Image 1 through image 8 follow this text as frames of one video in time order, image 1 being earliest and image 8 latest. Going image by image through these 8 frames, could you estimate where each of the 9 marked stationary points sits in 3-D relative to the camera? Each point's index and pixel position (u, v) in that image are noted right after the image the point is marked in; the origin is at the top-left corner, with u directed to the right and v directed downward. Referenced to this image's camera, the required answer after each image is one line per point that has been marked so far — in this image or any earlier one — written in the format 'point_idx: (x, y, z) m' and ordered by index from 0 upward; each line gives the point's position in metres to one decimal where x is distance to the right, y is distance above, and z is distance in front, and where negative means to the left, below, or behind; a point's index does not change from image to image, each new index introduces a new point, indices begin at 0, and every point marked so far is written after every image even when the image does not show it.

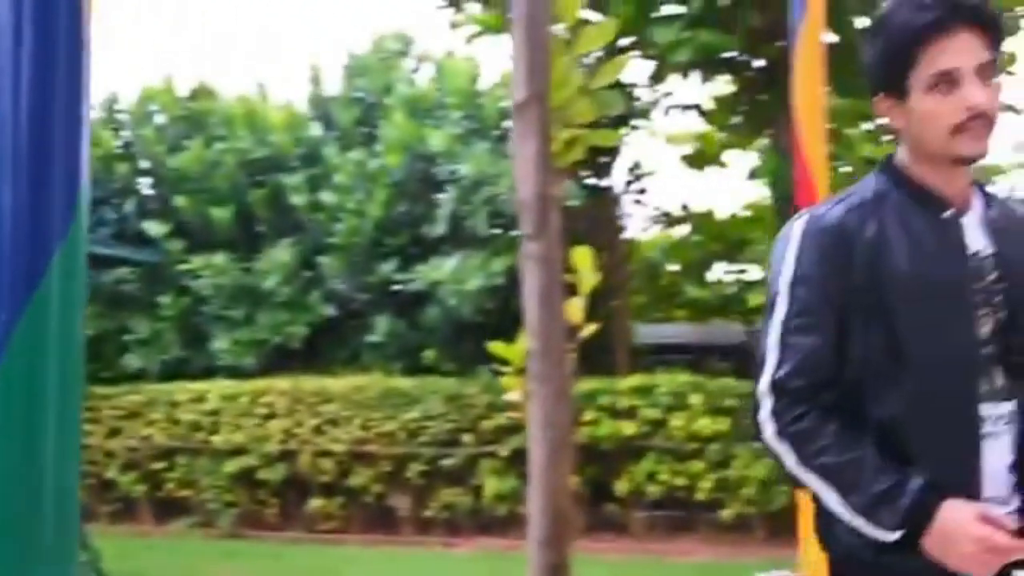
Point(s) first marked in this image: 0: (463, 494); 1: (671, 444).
0: (-0.3, -1.1, +6.9) m
1: (+0.9, -1.0, +7.9) m
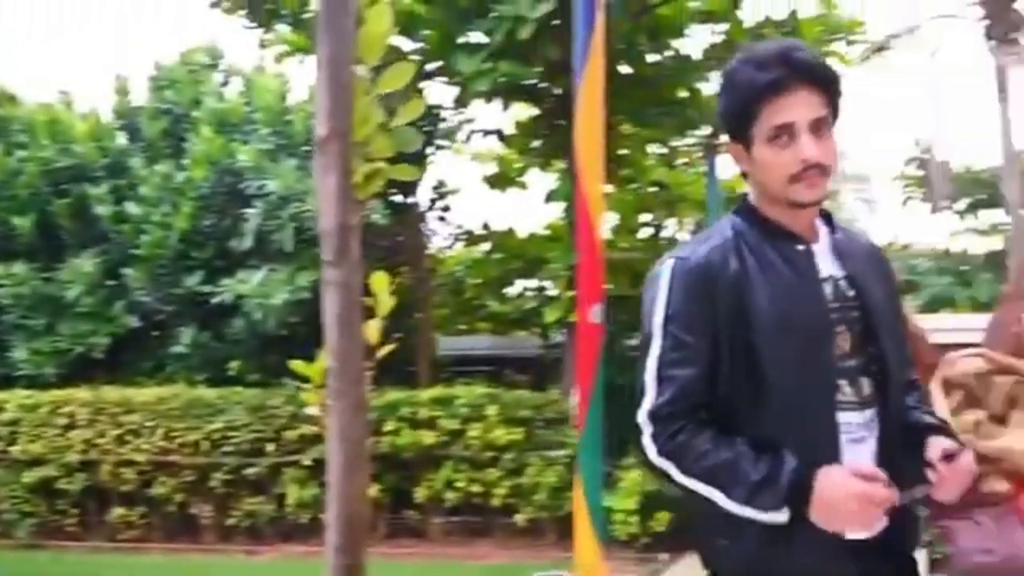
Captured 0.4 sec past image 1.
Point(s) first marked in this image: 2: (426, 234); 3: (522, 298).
0: (-1.4, -1.2, +7.3) m
1: (-0.3, -1.1, +8.4) m
2: (-0.7, +0.4, +10.2) m
3: (0.0, -0.1, +10.2) m
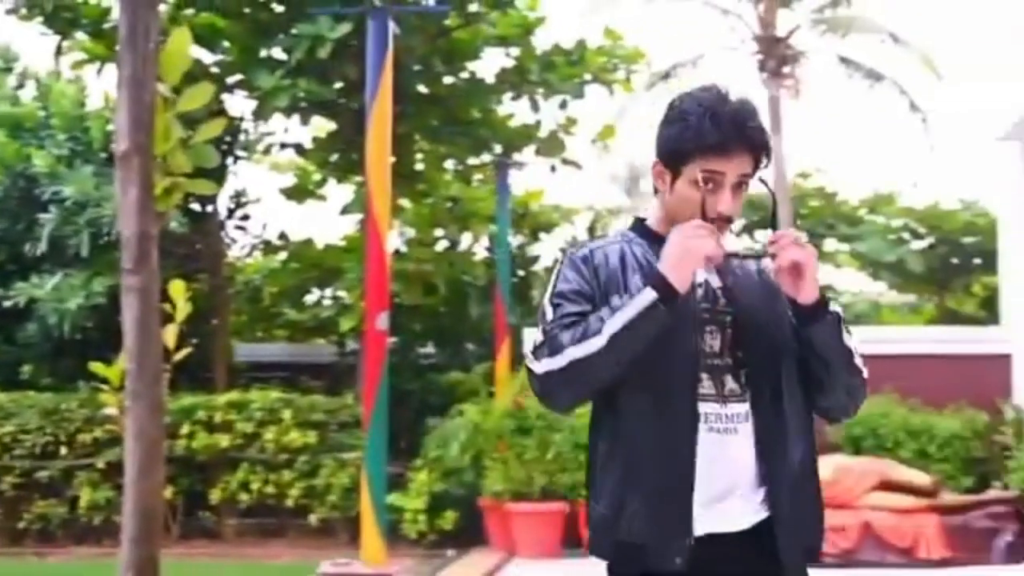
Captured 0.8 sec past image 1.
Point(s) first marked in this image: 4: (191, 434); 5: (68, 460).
0: (-2.6, -1.2, +7.5) m
1: (-1.7, -1.2, +8.8) m
2: (-2.3, +0.4, +10.6) m
3: (-1.6, -0.1, +10.6) m
4: (-2.2, -1.0, +8.9) m
5: (-2.5, -0.9, +7.5) m
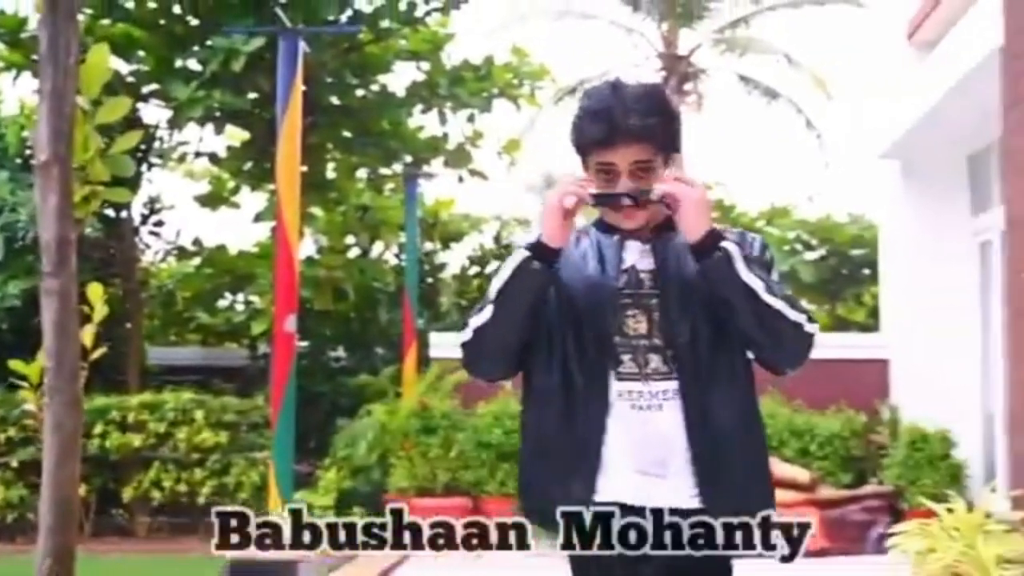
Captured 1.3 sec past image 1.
0: (-3.2, -1.2, +7.9) m
1: (-2.4, -1.2, +9.2) m
2: (-3.1, +0.3, +10.9) m
3: (-2.4, -0.2, +11.0) m
4: (-2.9, -1.0, +9.3) m
5: (-3.1, -1.0, +7.9) m
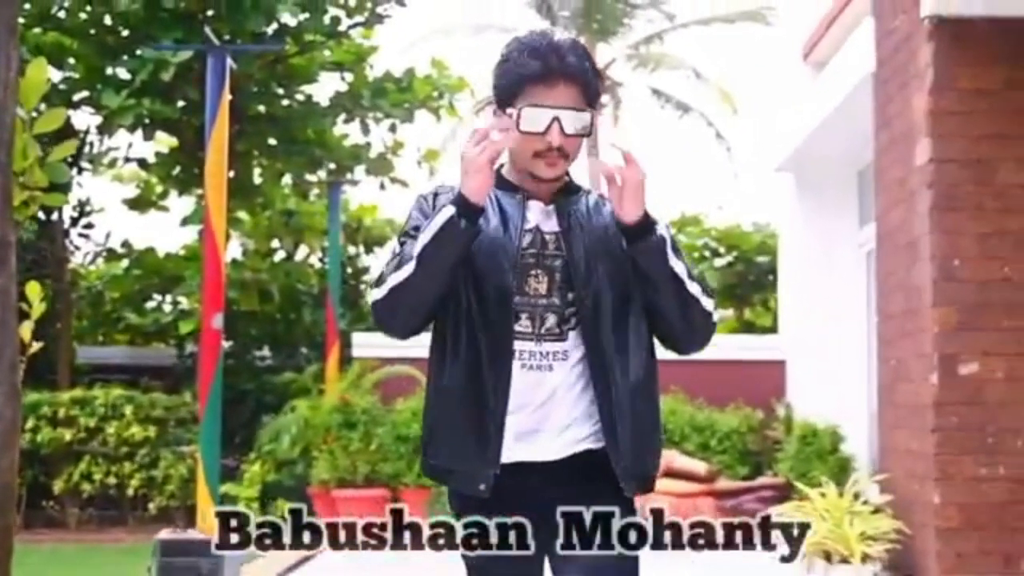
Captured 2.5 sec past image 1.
0: (-3.7, -1.2, +8.4) m
1: (-3.0, -1.2, +9.7) m
2: (-3.8, +0.3, +11.4) m
3: (-3.1, -0.2, +11.6) m
4: (-3.5, -1.0, +9.8) m
5: (-3.7, -1.0, +8.4) m
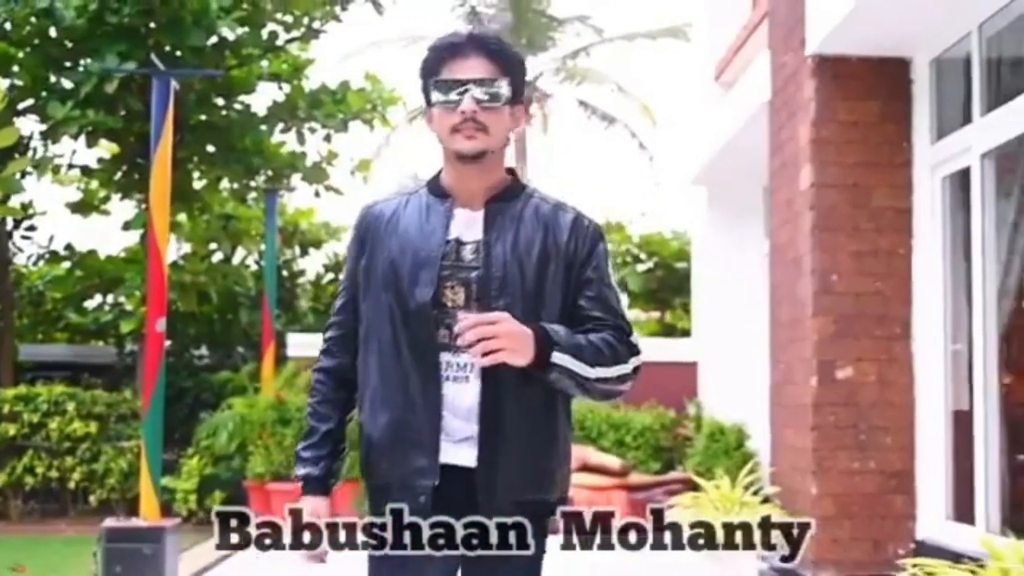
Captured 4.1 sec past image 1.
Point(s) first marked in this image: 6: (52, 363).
0: (-4.3, -1.2, +9.0) m
1: (-3.6, -1.2, +10.3) m
2: (-4.5, +0.3, +12.0) m
3: (-3.8, -0.2, +12.2) m
4: (-4.1, -1.0, +10.4) m
5: (-4.2, -1.0, +9.0) m
6: (-4.5, -0.7, +13.0) m
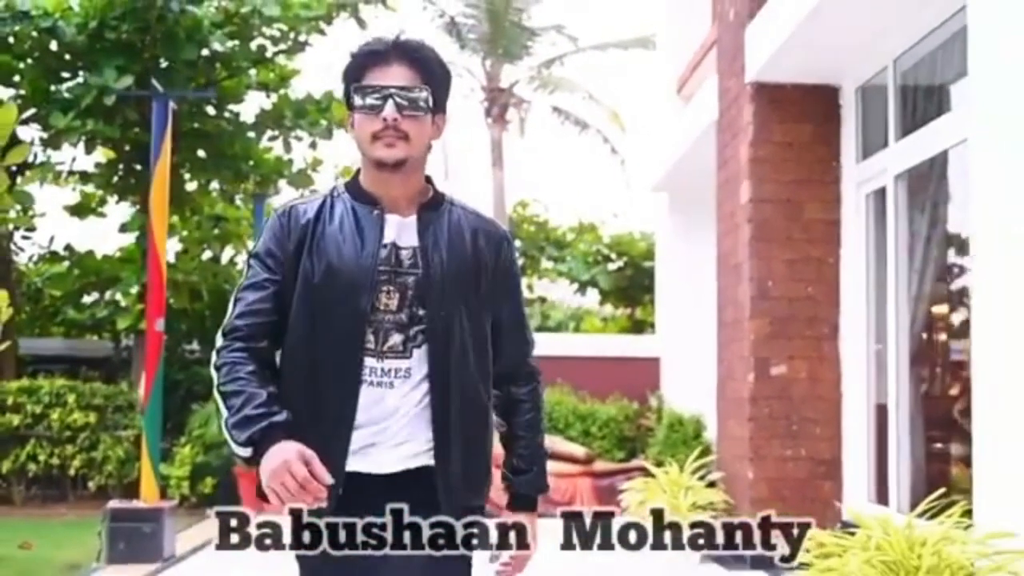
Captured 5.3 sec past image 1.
0: (-4.6, -1.3, +9.9) m
1: (-3.9, -1.2, +11.3) m
2: (-4.8, +0.3, +12.9) m
3: (-4.1, -0.2, +13.1) m
4: (-4.4, -1.0, +11.3) m
5: (-4.5, -1.0, +9.9) m
6: (-4.8, -0.7, +13.9) m
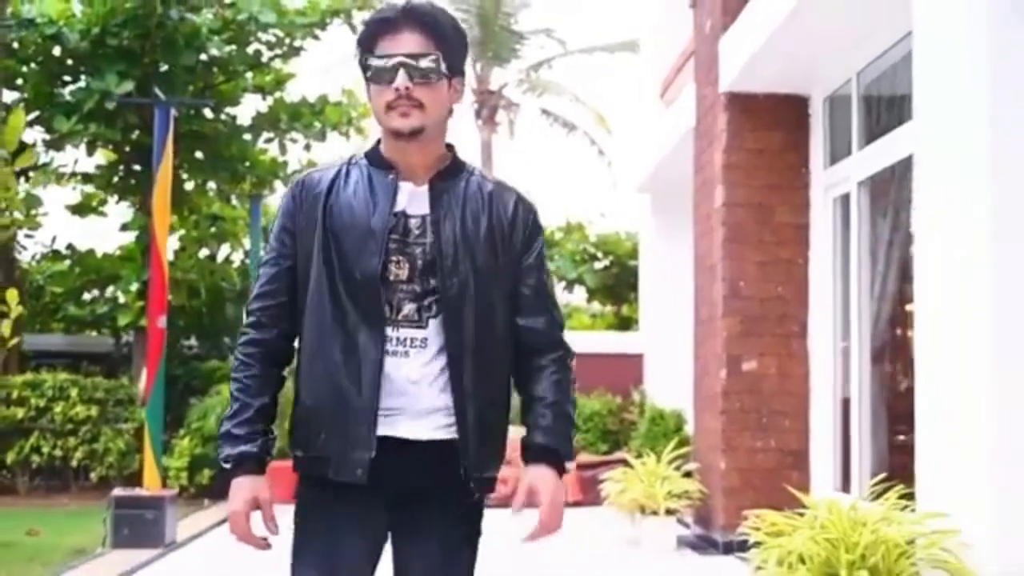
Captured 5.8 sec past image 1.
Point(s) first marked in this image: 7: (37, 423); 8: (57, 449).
0: (-4.7, -1.3, +10.4) m
1: (-4.0, -1.2, +11.8) m
2: (-4.9, +0.3, +13.5) m
3: (-4.3, -0.2, +13.7) m
4: (-4.5, -1.0, +11.9) m
5: (-4.6, -1.0, +10.4) m
6: (-4.9, -0.7, +14.4) m
7: (-4.2, -1.2, +11.8) m
8: (-4.0, -1.4, +11.9) m
